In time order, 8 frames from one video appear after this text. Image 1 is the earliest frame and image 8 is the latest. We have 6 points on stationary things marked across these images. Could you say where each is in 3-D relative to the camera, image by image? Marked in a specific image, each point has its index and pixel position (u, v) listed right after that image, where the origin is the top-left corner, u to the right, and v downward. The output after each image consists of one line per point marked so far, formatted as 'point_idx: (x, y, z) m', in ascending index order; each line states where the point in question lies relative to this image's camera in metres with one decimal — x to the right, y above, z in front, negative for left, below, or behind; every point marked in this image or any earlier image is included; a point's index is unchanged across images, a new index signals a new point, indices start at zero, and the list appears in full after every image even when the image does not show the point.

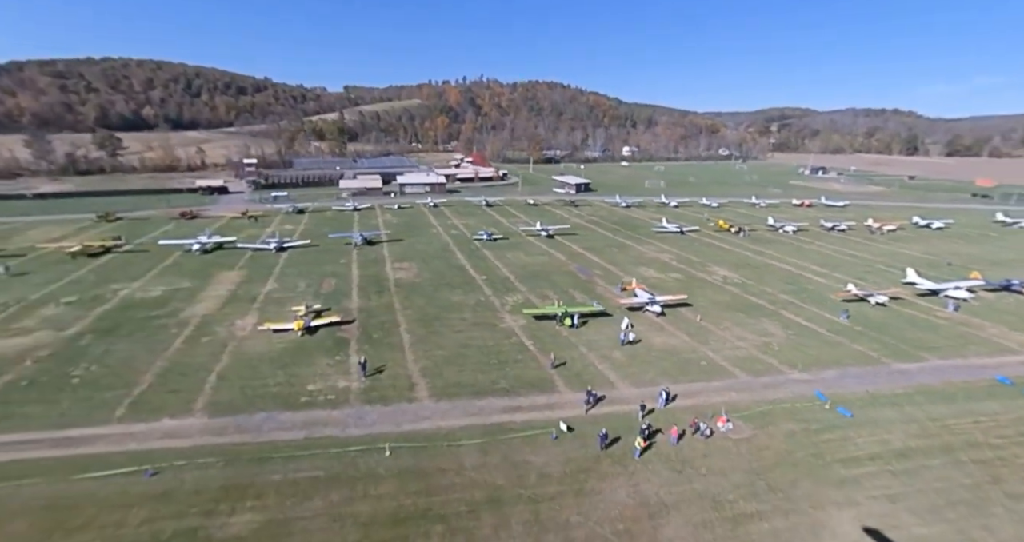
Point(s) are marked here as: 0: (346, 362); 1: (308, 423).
0: (-6.3, -3.6, +17.8) m
1: (-6.2, -4.7, +14.6) m
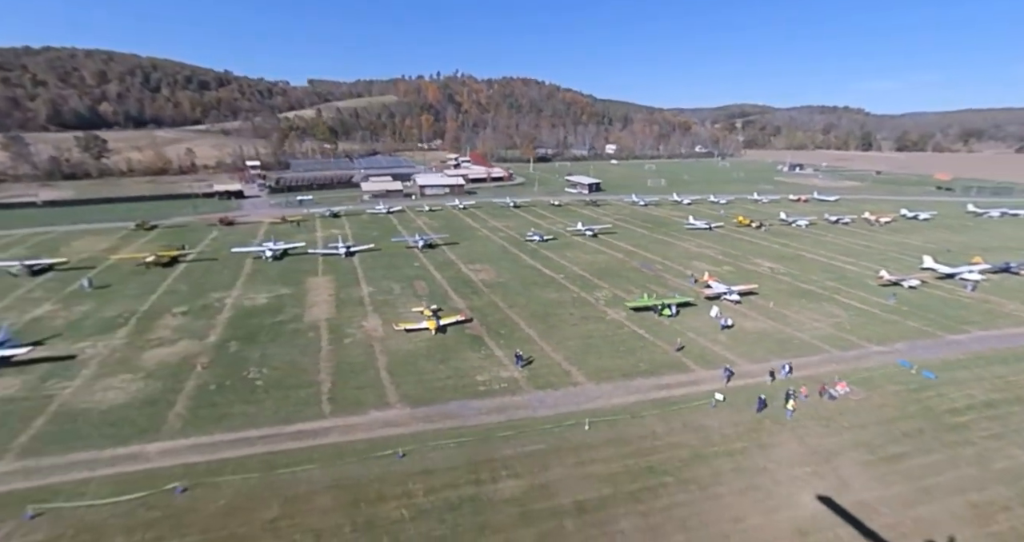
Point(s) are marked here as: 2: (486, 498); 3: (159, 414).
0: (-0.5, -3.7, +20.0) m
1: (-0.1, -4.8, +16.8) m
2: (-0.6, -6.1, +12.6) m
3: (-12.2, -5.0, +16.0) m
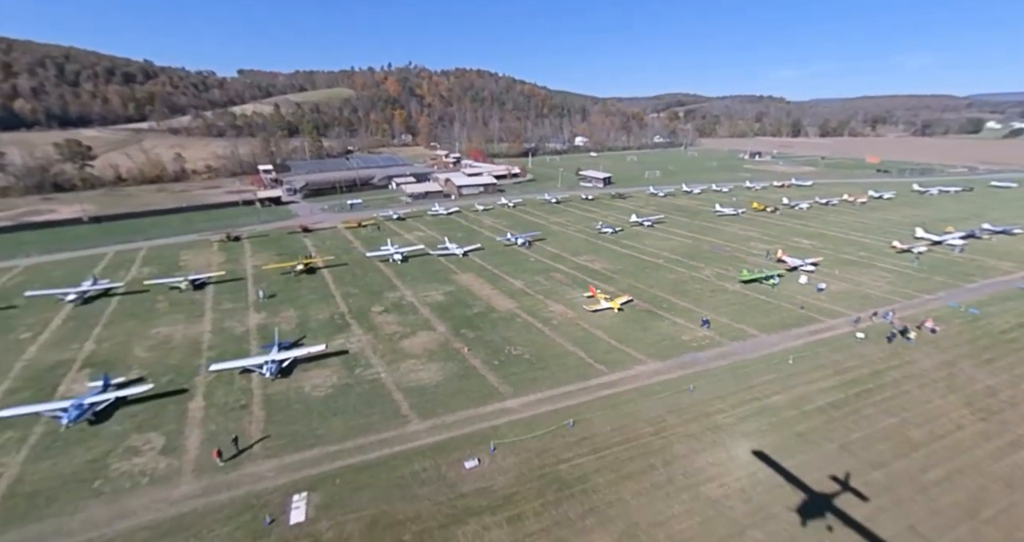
0: (+9.8, -2.8, +26.1) m
1: (+10.6, -4.0, +23.0) m
2: (+10.9, -5.4, +18.7) m
3: (-1.1, -4.9, +20.5) m
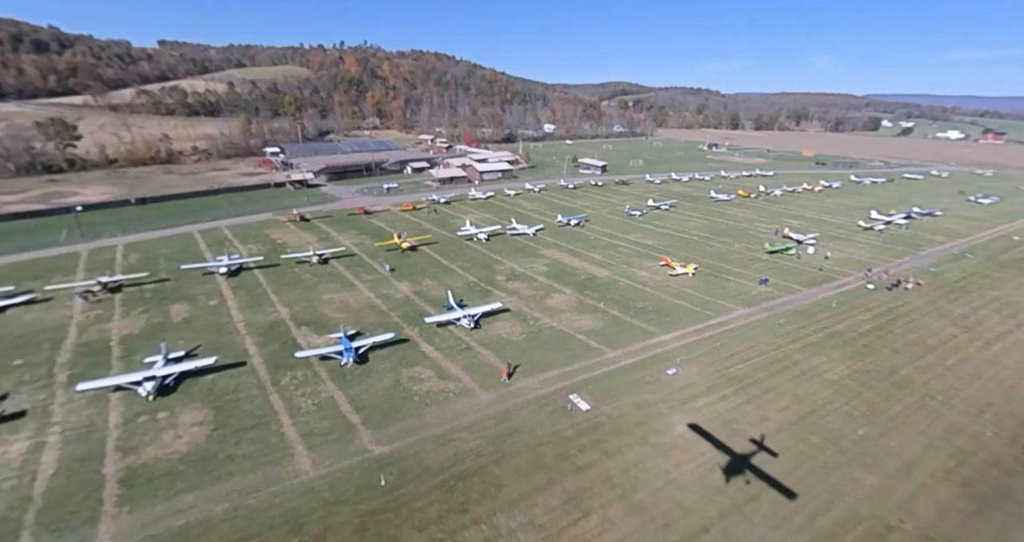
0: (+17.4, -0.7, +34.4) m
1: (+18.8, -1.9, +31.4) m
2: (+19.6, -3.5, +27.3) m
3: (+7.4, -3.1, +27.4) m
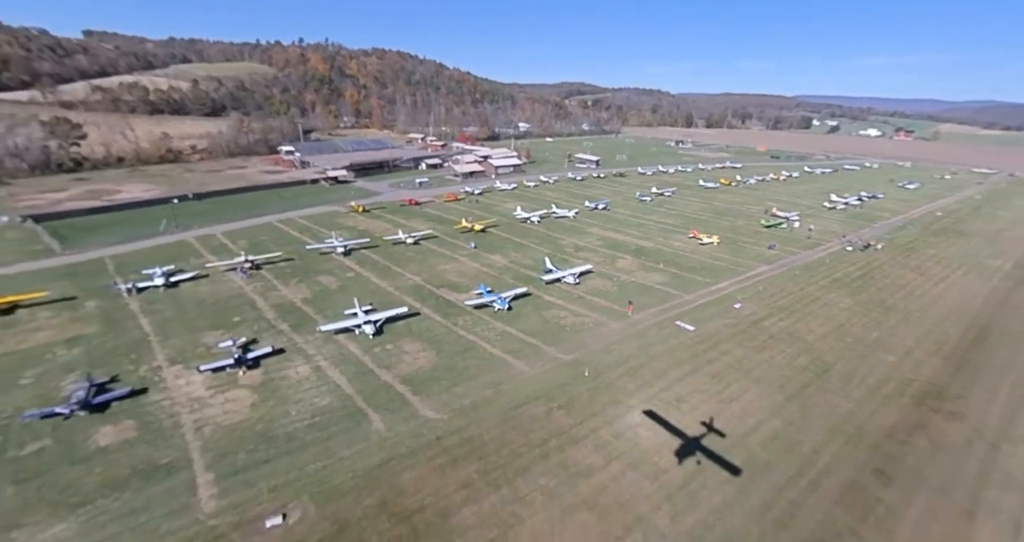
0: (+23.3, +2.3, +43.6) m
1: (+24.9, +1.1, +40.8) m
2: (+26.2, -0.5, +36.9) m
3: (+14.1, -0.5, +35.7) m
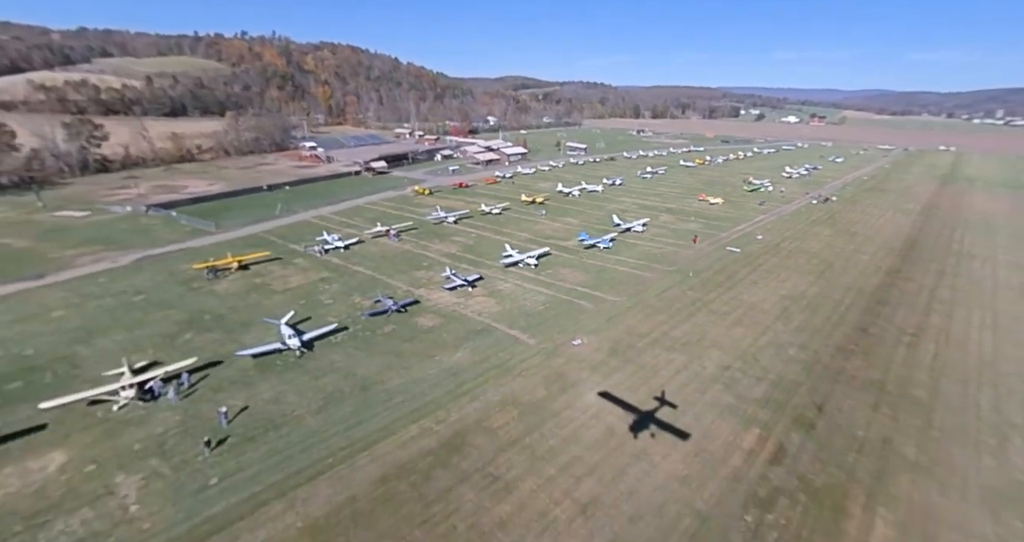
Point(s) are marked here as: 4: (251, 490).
0: (+29.7, +8.4, +57.6) m
1: (+31.8, +7.3, +55.1) m
2: (+33.6, +5.8, +51.3) m
3: (+21.8, +5.0, +48.6) m
4: (-8.8, -7.4, +15.6) m
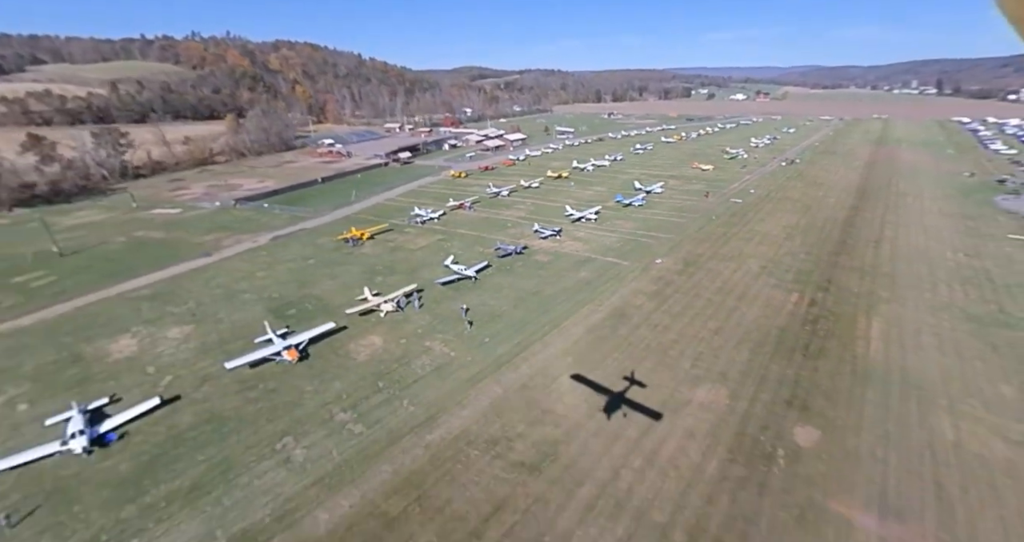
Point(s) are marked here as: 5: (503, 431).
0: (+33.6, +15.5, +70.1) m
1: (+35.9, +14.6, +67.8) m
2: (+38.2, +13.2, +64.2) m
3: (+26.7, +11.4, +60.5) m
4: (+0.1, -3.9, +25.3) m
5: (-0.3, -6.5, +18.7) m
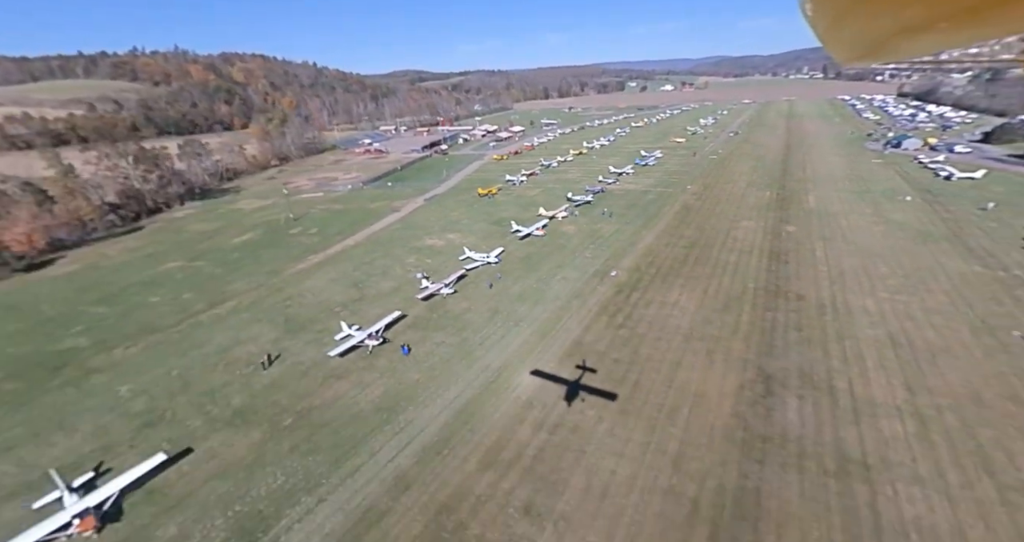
0: (+39.0, +27.6, +97.1) m
1: (+41.7, +26.9, +95.1) m
2: (+44.5, +25.8, +91.9) m
3: (+33.8, +22.9, +86.8) m
4: (+13.5, +5.3, +48.6) m
5: (+14.2, +2.7, +42.0) m
